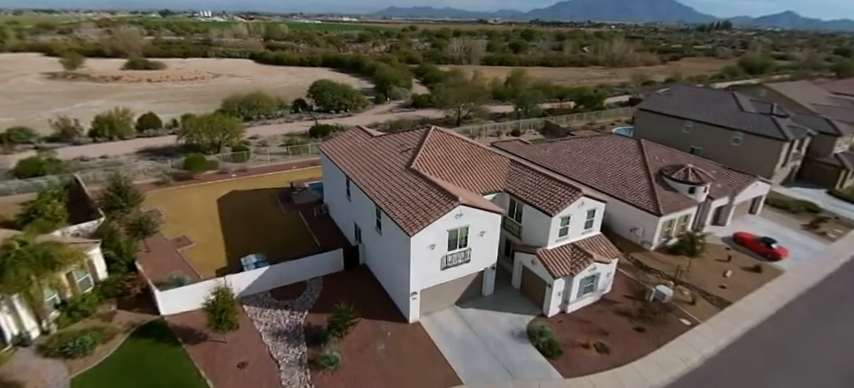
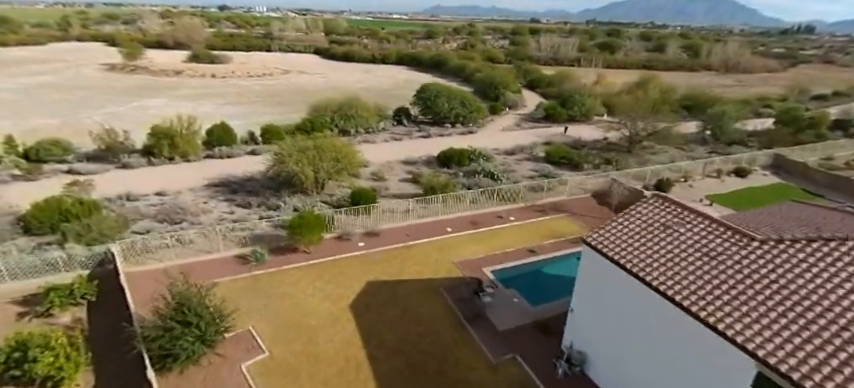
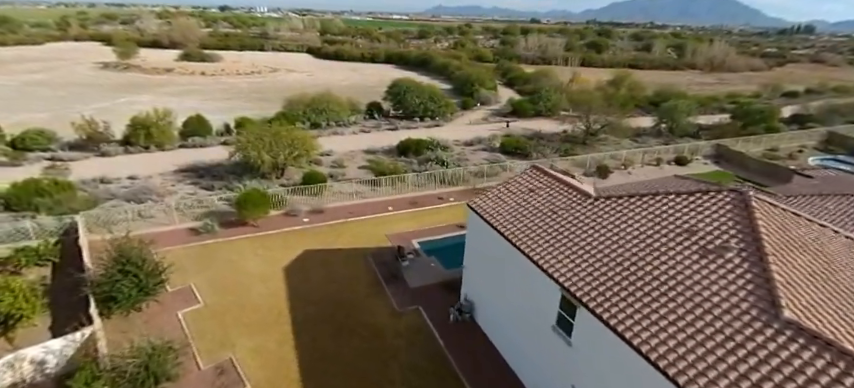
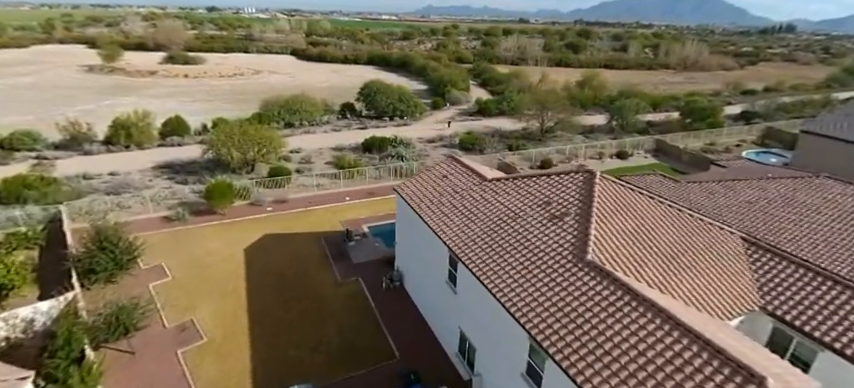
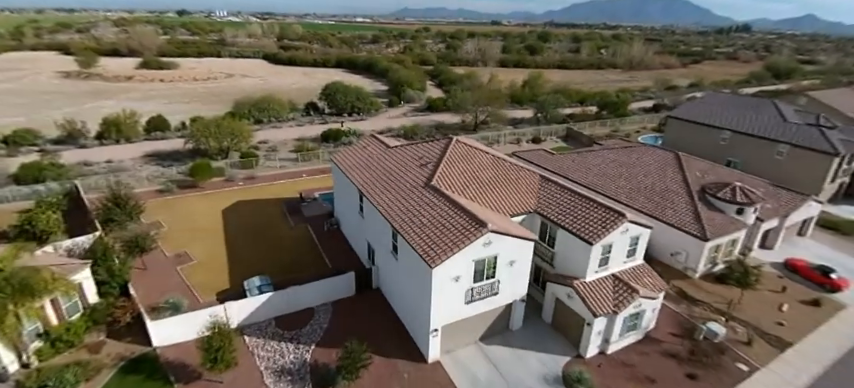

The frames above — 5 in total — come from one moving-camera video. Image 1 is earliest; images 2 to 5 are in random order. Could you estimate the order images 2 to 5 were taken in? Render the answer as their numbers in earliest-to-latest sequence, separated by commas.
5, 4, 3, 2
